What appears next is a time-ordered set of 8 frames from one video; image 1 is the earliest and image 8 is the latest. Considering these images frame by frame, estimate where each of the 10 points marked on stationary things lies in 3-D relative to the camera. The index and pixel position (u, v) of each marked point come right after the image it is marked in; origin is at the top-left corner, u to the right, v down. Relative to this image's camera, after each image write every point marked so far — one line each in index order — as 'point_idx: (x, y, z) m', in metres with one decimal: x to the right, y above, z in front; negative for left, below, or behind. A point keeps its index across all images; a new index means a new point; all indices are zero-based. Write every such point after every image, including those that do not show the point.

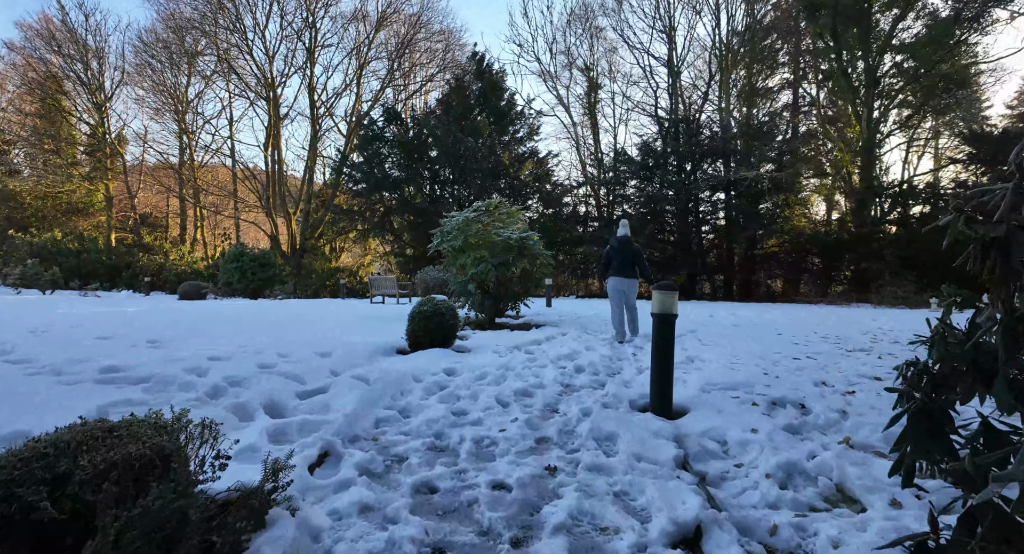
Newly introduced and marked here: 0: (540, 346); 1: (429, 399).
0: (+0.3, -0.8, +5.5) m
1: (-0.6, -0.9, +3.4) m
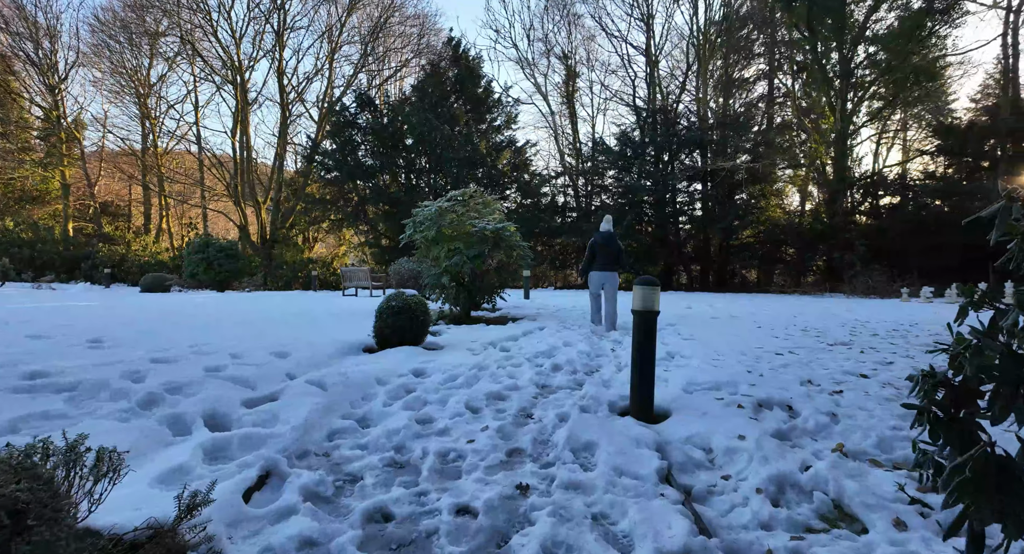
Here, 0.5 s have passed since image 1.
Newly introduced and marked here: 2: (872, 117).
0: (0.0, -0.8, +5.3) m
1: (-0.8, -0.9, +3.1) m
2: (+14.6, +6.5, +18.9) m
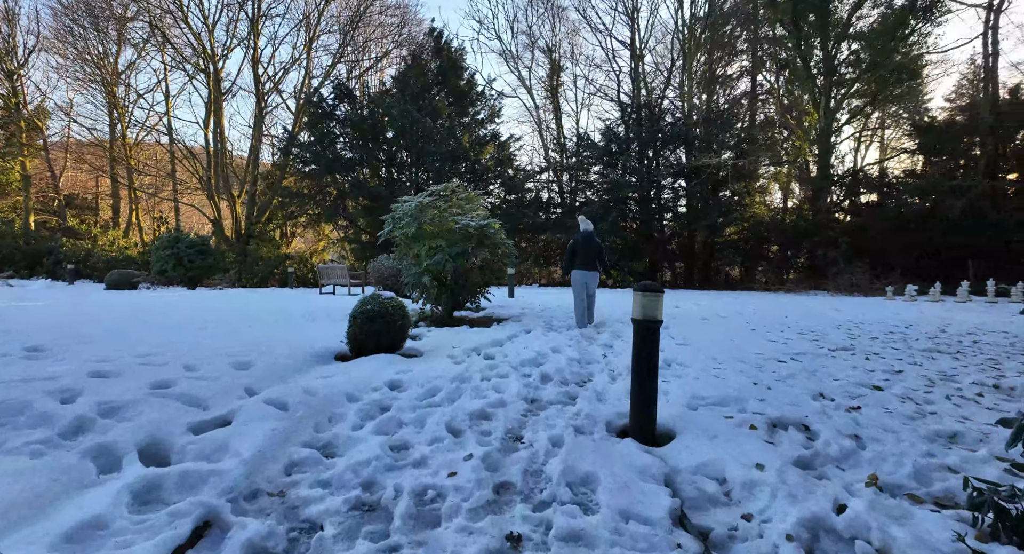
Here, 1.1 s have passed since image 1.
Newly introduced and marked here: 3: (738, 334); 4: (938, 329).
0: (-0.1, -0.8, +5.0) m
1: (-0.9, -0.9, +2.7) m
2: (+13.9, +6.6, +19.0) m
3: (+2.7, -0.7, +5.6) m
4: (+5.4, -0.7, +5.9) m
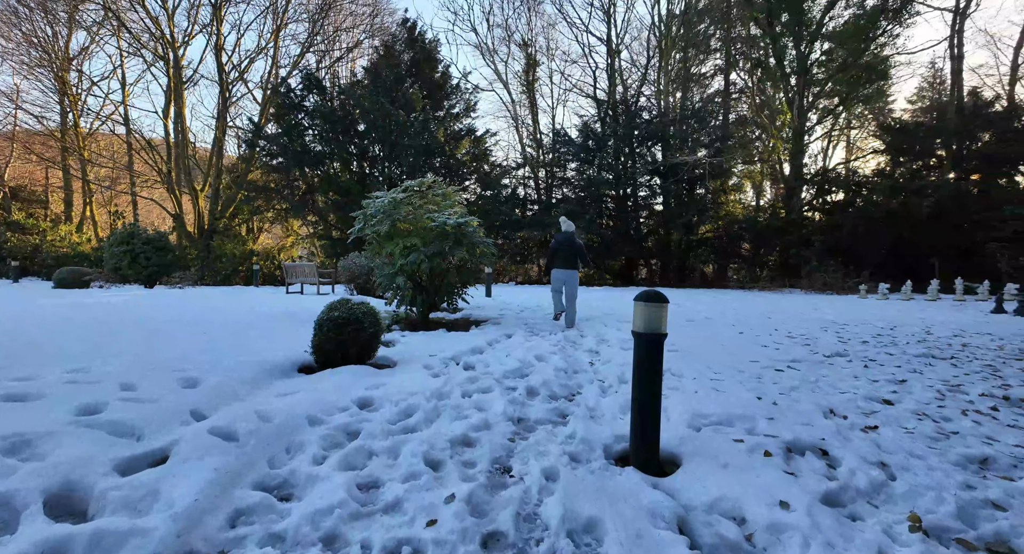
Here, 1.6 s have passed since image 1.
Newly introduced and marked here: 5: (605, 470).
0: (-0.3, -0.8, +4.6) m
1: (-0.9, -0.9, +2.3) m
2: (+13.0, +6.7, +19.4) m
3: (+2.5, -0.7, +5.5) m
4: (+5.1, -0.7, +5.9) m
5: (+0.5, -1.0, +2.3) m
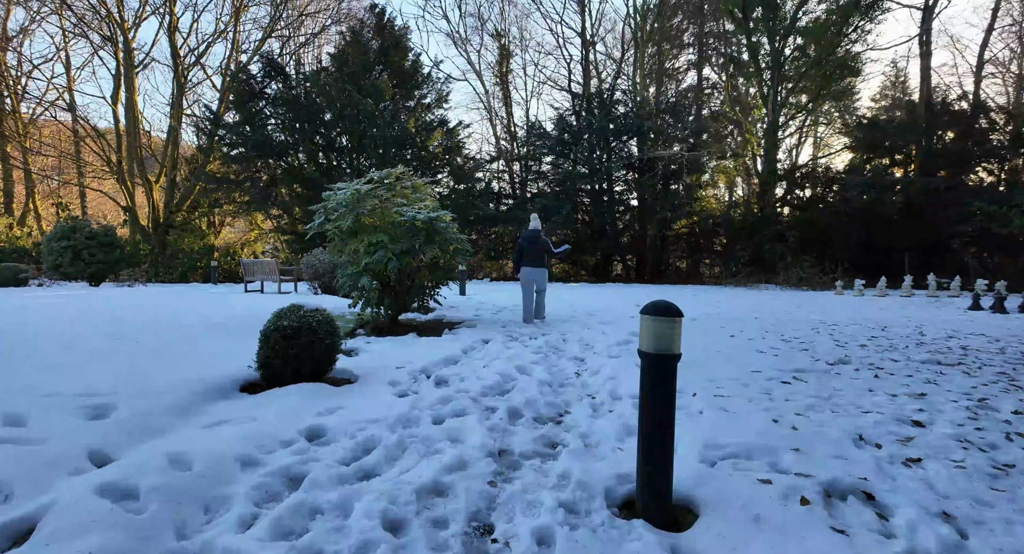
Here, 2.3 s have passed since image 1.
0: (-0.5, -0.8, +4.1) m
1: (-1.0, -1.0, +1.8) m
2: (+11.9, +6.9, +19.5) m
3: (+2.3, -0.7, +5.1) m
4: (+4.8, -0.7, +5.7) m
5: (+0.4, -1.0, +1.9) m
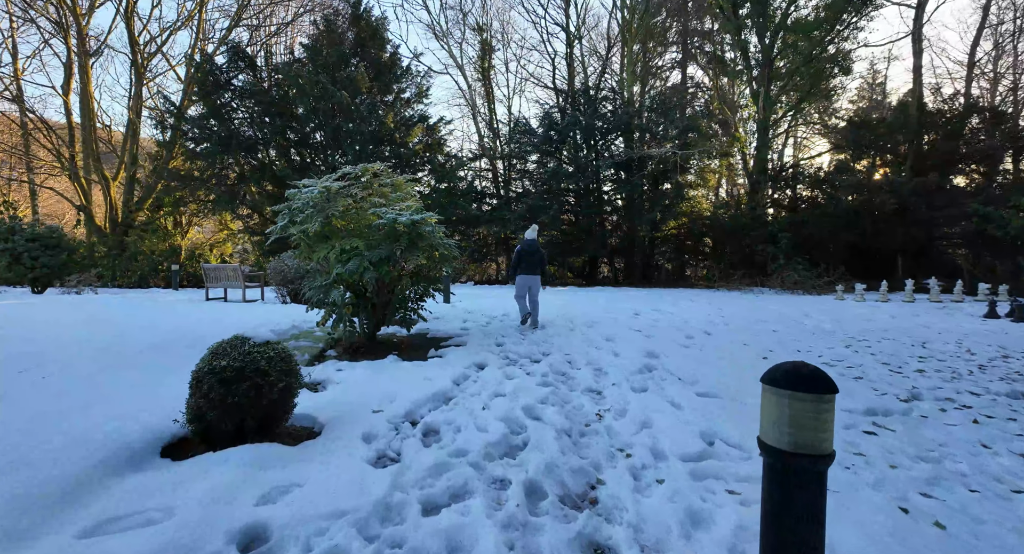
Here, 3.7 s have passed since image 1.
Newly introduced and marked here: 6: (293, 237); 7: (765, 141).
0: (-0.5, -0.9, +3.3) m
1: (-0.9, -1.1, +1.0) m
2: (+11.2, +6.8, +19.2) m
3: (+2.3, -0.8, +4.4) m
4: (+4.8, -0.8, +5.0) m
5: (+0.5, -1.1, +1.1) m
6: (-2.6, +0.5, +5.5) m
7: (+10.1, +5.5, +18.8) m
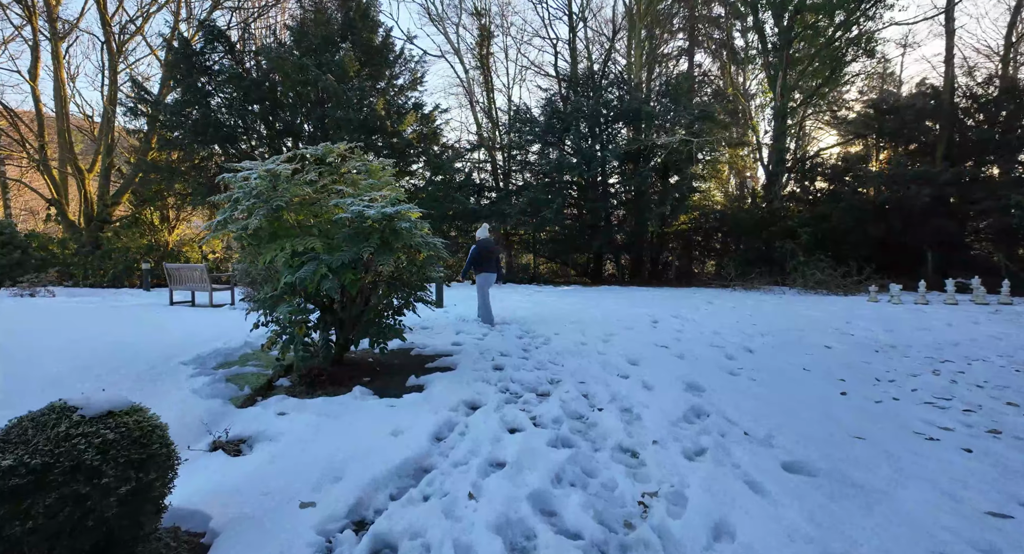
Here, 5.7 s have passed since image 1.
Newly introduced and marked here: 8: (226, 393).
0: (-0.4, -1.0, +2.2) m
1: (-0.9, -1.3, -0.1) m
2: (+11.2, +6.9, +18.0) m
3: (+2.3, -0.9, +3.3) m
4: (+4.8, -0.8, +3.9) m
5: (+0.5, -1.3, 0.0) m
6: (-2.5, +0.4, +4.3) m
7: (+10.1, +5.5, +17.6) m
8: (-2.2, -0.9, +3.6) m
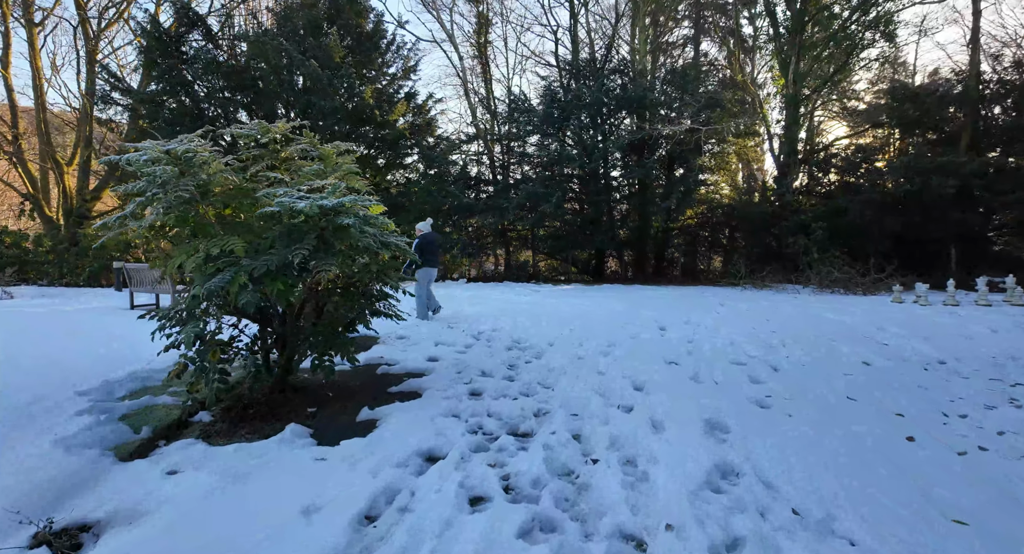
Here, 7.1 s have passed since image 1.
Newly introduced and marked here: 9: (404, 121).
0: (-0.6, -1.1, +1.3) m
1: (-1.1, -1.4, -1.0) m
2: (+11.1, +7.0, +17.0) m
3: (+2.1, -1.0, +2.4) m
4: (+4.7, -0.9, +3.1) m
5: (+0.3, -1.4, -0.8) m
6: (-2.7, +0.3, +3.5) m
7: (+10.0, +5.6, +16.6) m
8: (-2.4, -1.0, +2.8) m
9: (-4.1, +6.0, +17.9) m
